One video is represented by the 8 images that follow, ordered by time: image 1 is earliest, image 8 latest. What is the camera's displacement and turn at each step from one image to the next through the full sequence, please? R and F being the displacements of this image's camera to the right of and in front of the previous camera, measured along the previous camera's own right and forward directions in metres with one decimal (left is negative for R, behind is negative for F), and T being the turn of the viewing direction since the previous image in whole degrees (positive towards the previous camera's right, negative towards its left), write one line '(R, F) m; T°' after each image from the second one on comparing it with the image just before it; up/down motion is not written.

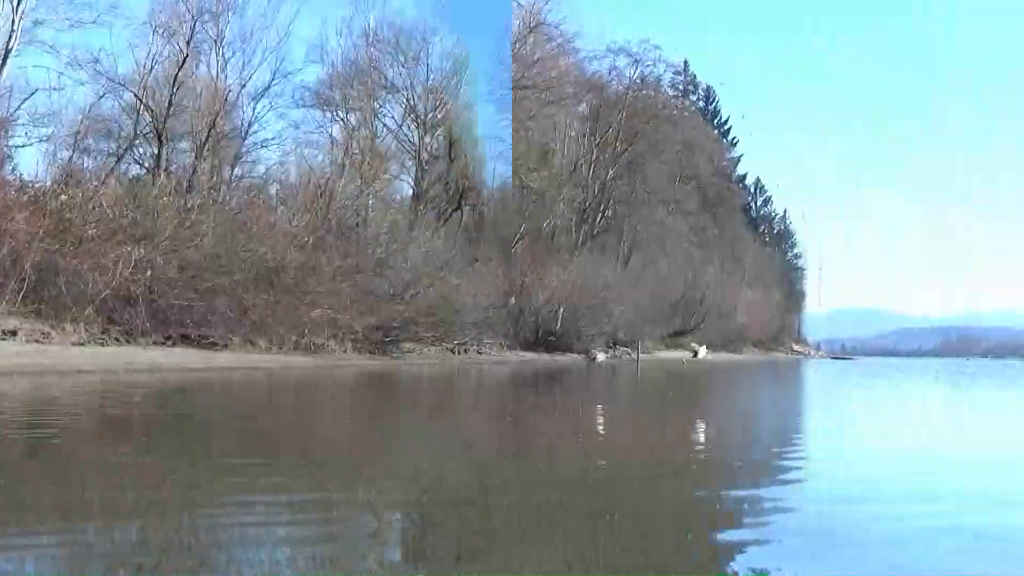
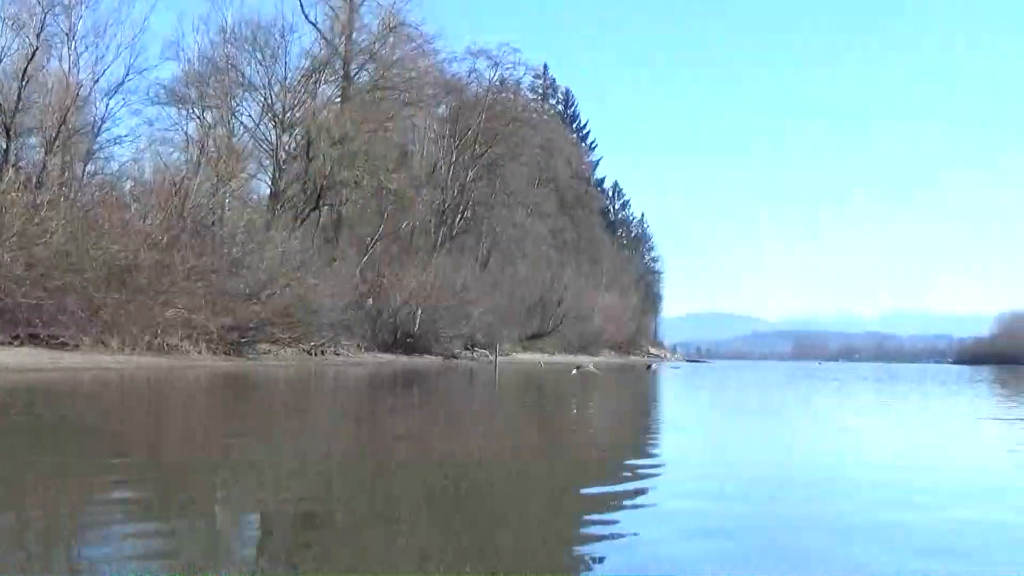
(0.0, -0.2) m; +8°
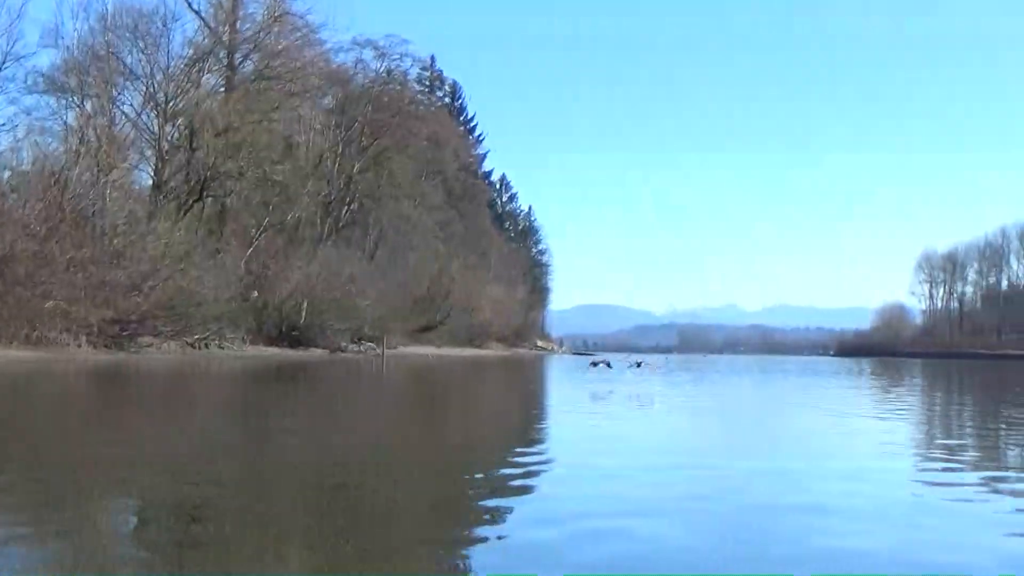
(0.0, -0.2) m; +7°
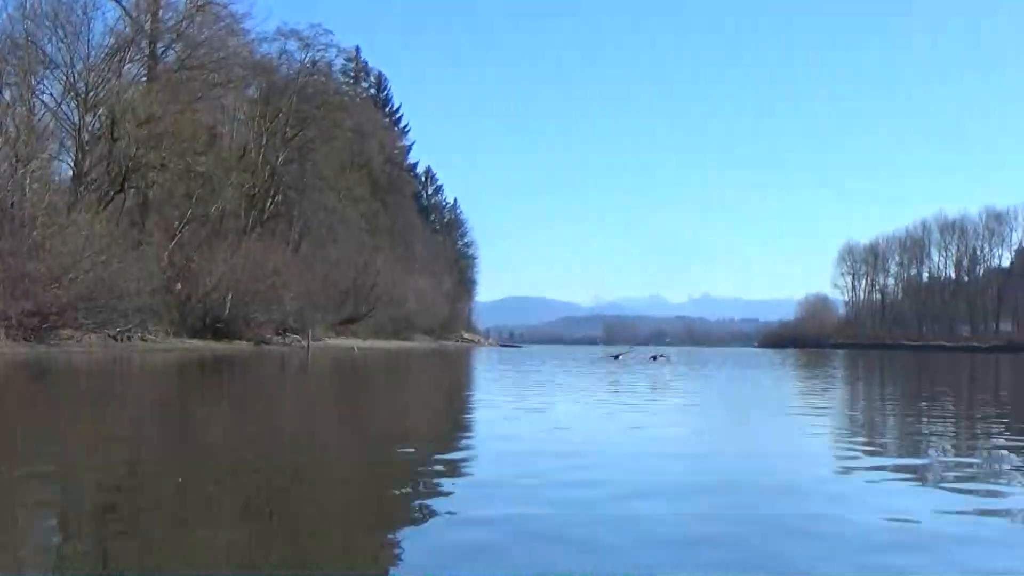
(0.0, -0.2) m; +4°
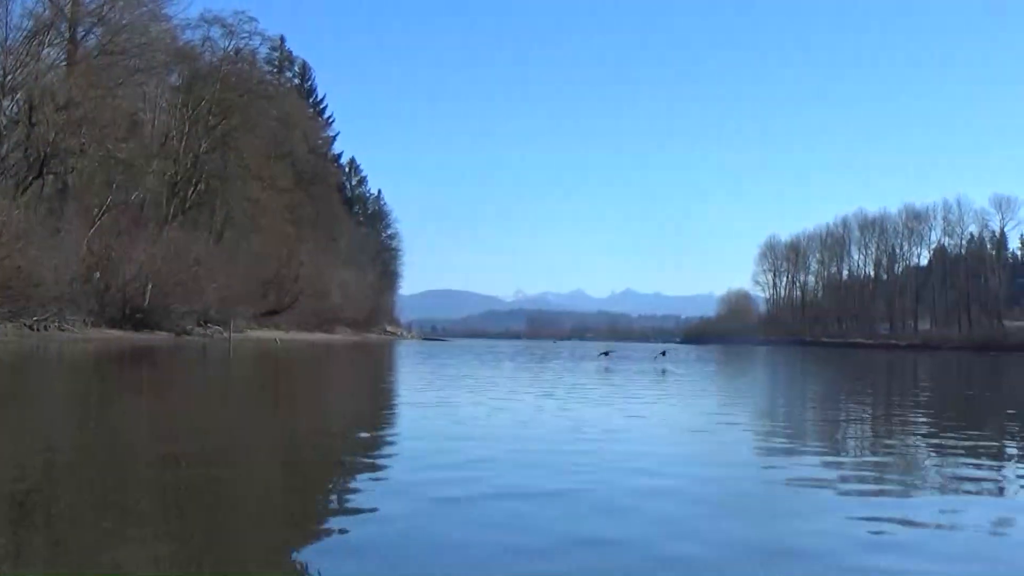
(0.0, -0.2) m; +4°
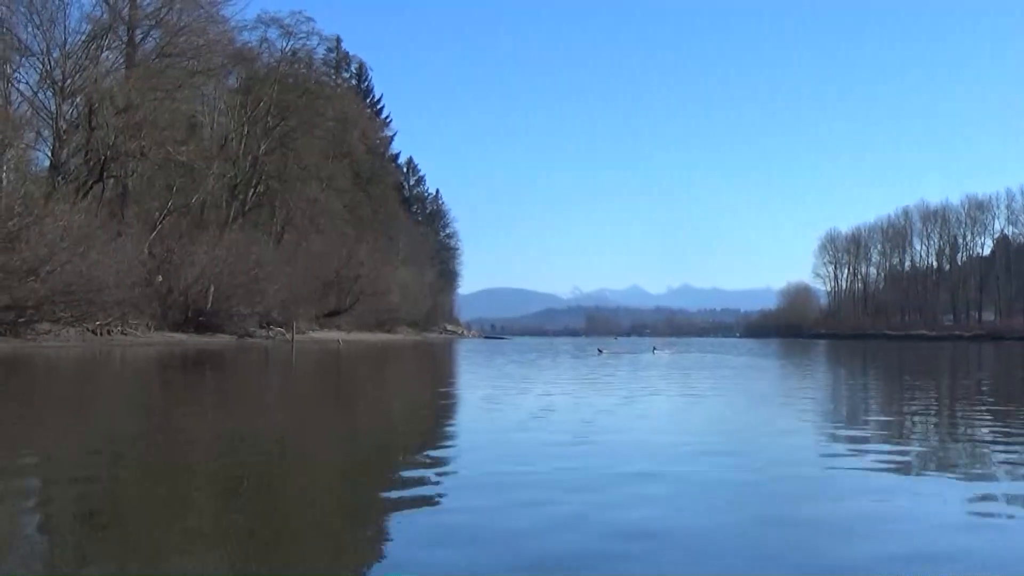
(-0.1, +0.4) m; -3°
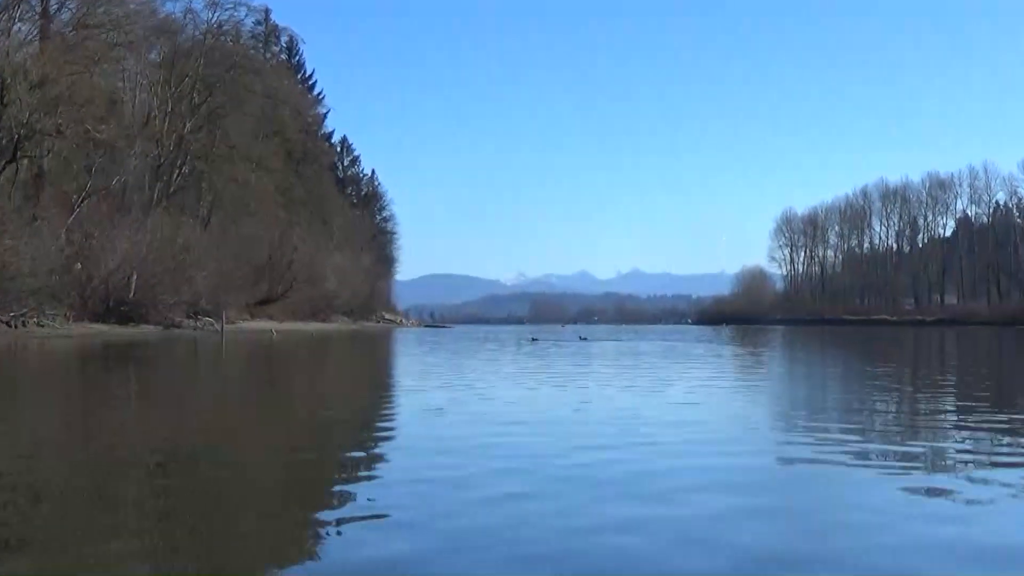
(-0.2, +0.6) m; +4°
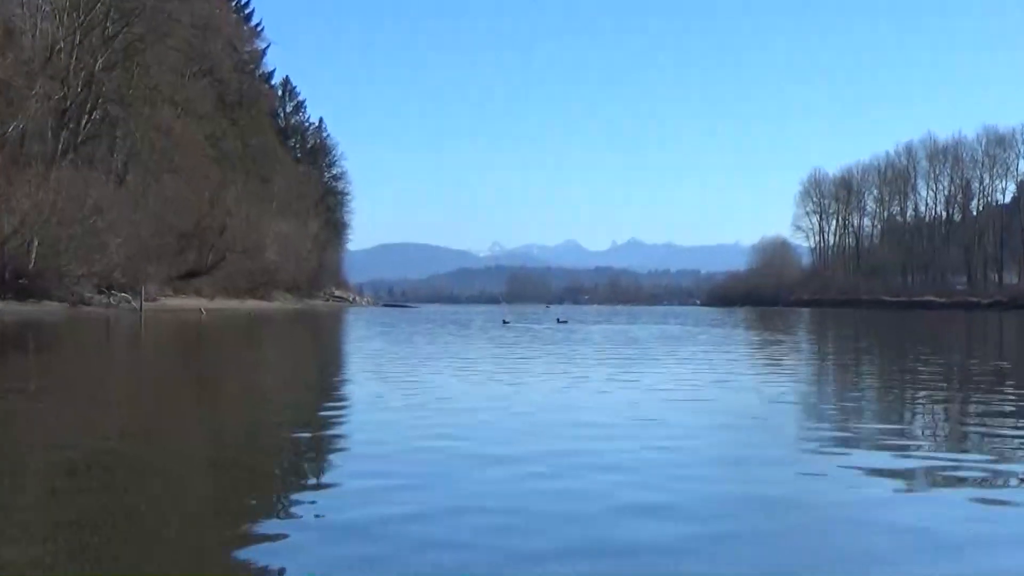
(-0.1, +2.2) m; +2°
